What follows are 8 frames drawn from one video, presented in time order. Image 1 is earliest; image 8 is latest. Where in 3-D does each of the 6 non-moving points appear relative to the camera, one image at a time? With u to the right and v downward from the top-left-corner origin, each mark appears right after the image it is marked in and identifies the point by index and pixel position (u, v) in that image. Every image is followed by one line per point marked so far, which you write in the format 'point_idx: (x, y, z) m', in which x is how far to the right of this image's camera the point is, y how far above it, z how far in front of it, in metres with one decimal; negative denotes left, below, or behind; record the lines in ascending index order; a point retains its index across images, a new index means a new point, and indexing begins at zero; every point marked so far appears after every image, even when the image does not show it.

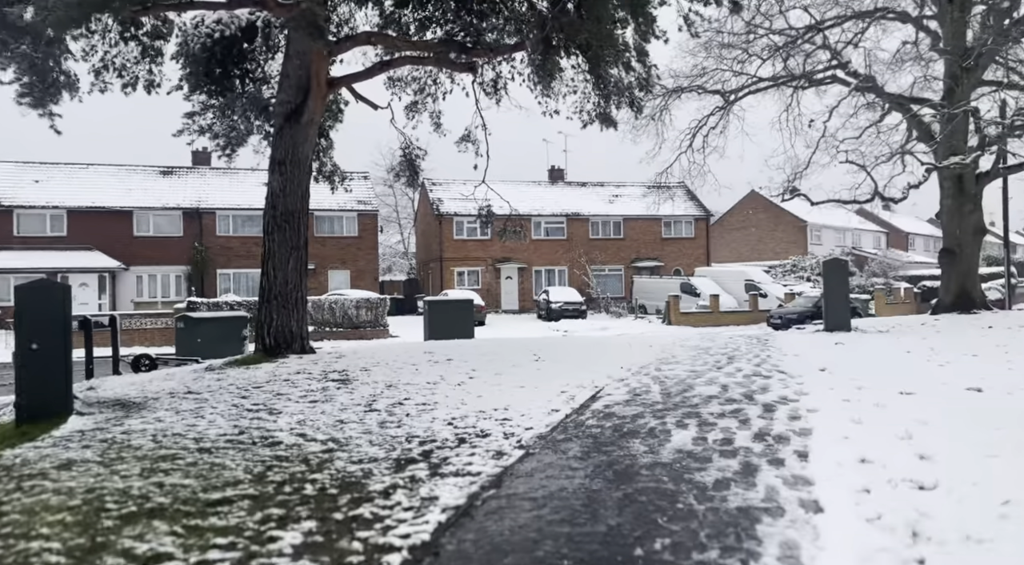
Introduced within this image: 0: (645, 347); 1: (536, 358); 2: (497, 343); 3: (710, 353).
0: (+2.5, -1.2, +11.6) m
1: (+0.4, -1.3, +10.3) m
2: (-0.3, -1.3, +13.6) m
3: (+3.2, -1.2, +10.0) m
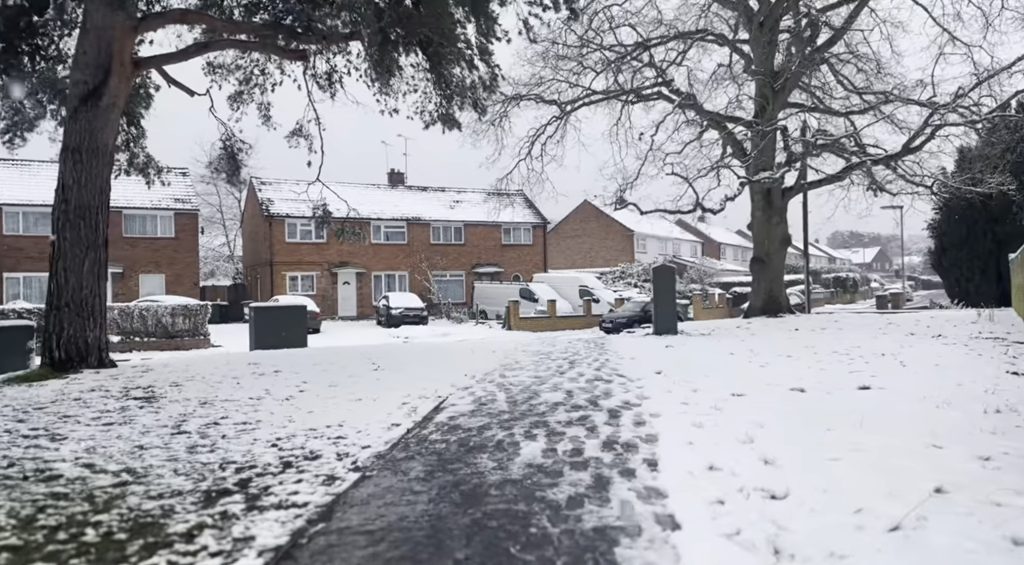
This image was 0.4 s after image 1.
0: (-0.5, -1.3, +11.4) m
1: (-2.1, -1.3, +9.6) m
2: (-3.7, -1.4, +12.7) m
3: (+0.6, -1.3, +10.0) m
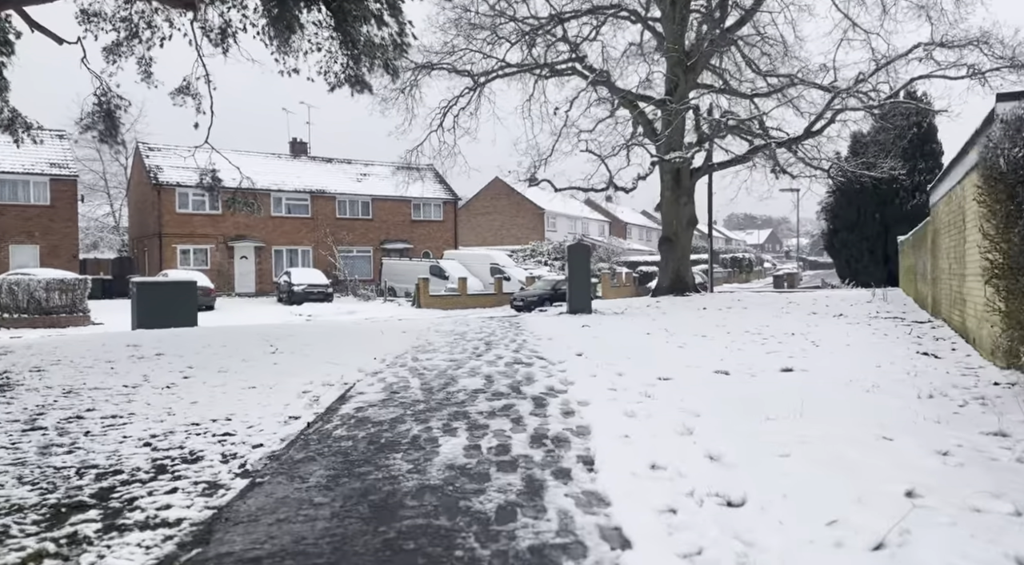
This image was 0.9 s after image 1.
0: (-2.0, -0.9, +10.7) m
1: (-3.4, -1.0, +8.7) m
2: (-5.4, -0.9, +11.5) m
3: (-0.8, -0.9, +9.5) m
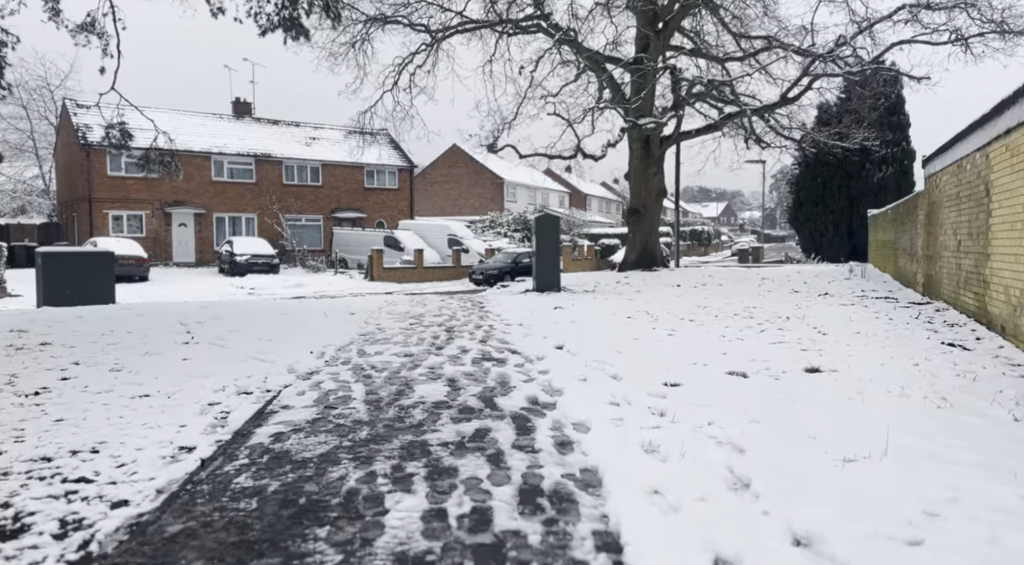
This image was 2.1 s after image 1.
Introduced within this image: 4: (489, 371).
0: (-2.6, -0.5, +9.3) m
1: (-3.8, -0.7, +7.2) m
2: (-6.0, -0.5, +9.8) m
3: (-1.2, -0.6, +8.2) m
4: (-0.2, -0.8, +5.4) m
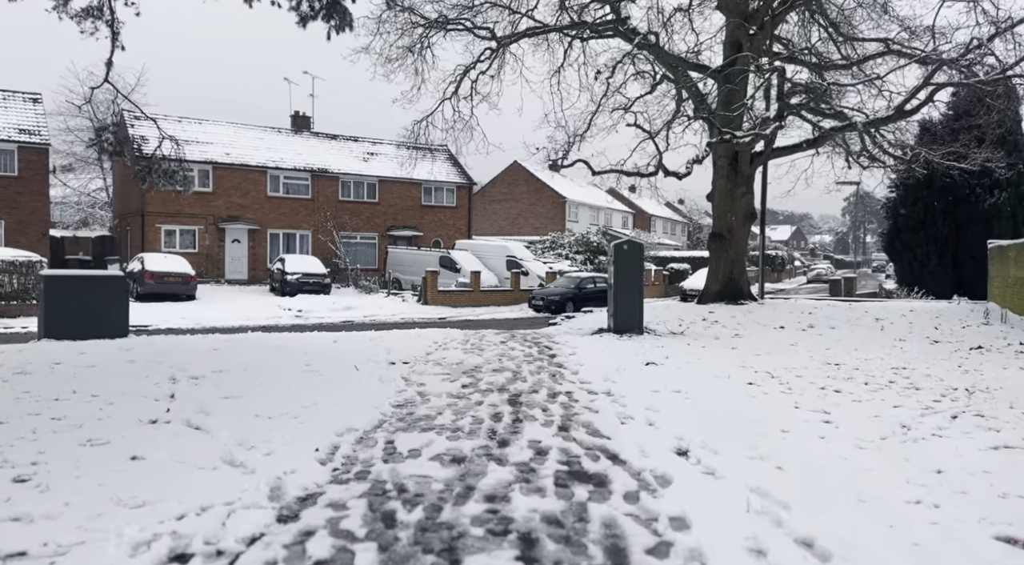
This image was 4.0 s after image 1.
0: (-1.6, -1.0, +7.4) m
1: (-3.0, -1.1, +5.4) m
2: (-5.0, -0.9, +8.2) m
3: (-0.4, -1.1, +6.2) m
4: (+0.4, -1.2, +3.3) m
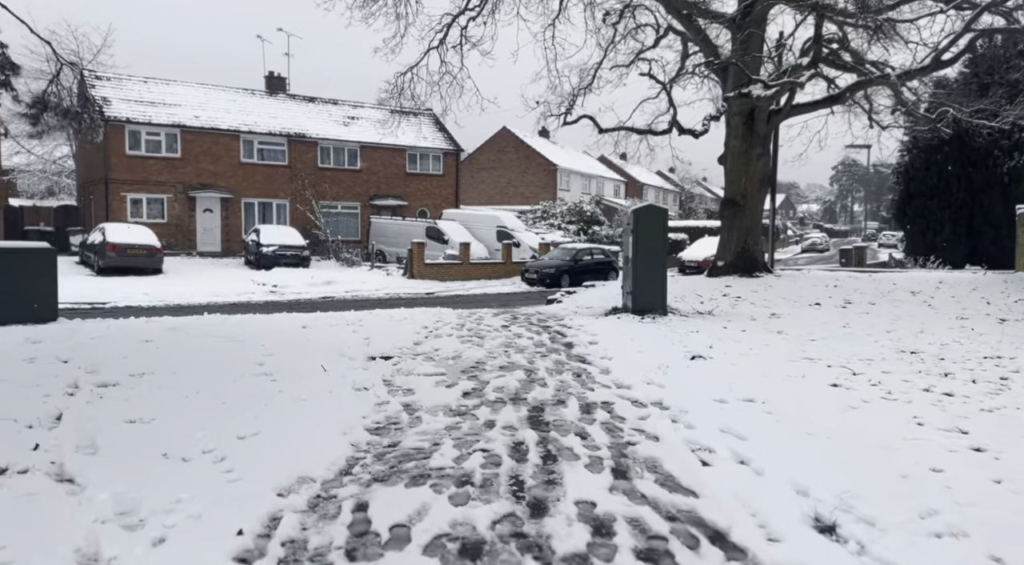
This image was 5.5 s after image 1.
0: (-1.5, -0.8, +5.8) m
1: (-2.9, -1.0, +3.7) m
2: (-4.8, -0.6, +6.5) m
3: (-0.2, -0.9, +4.6) m
4: (+0.6, -1.2, +1.7) m
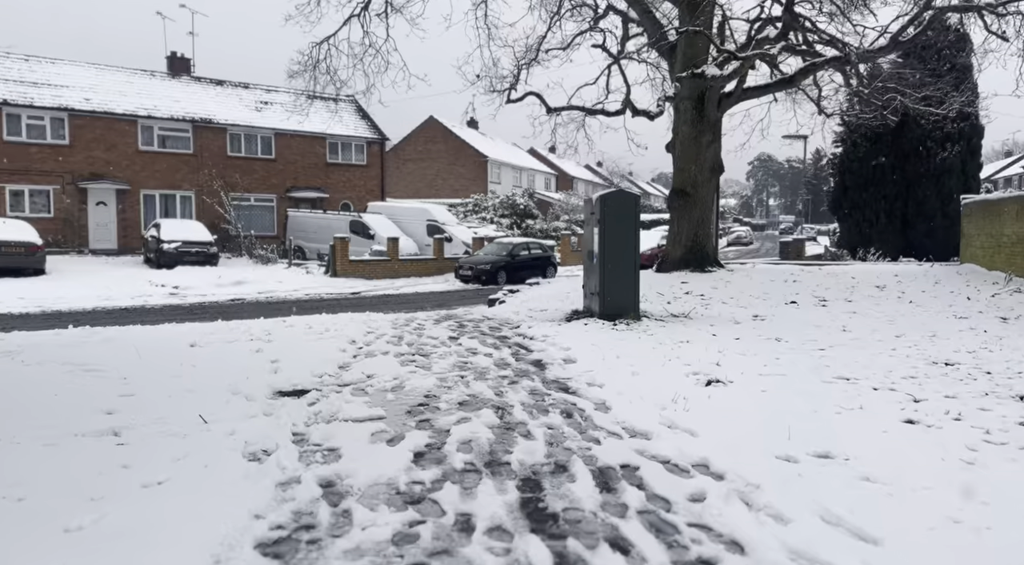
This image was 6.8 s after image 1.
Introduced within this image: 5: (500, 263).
0: (-1.7, -0.9, +4.0) m
1: (-2.8, -1.1, +1.8) m
2: (-5.1, -0.8, +4.3) m
3: (-0.3, -1.0, +2.9) m
4: (+0.9, -1.2, +0.2) m
5: (-0.2, +0.7, +20.0) m
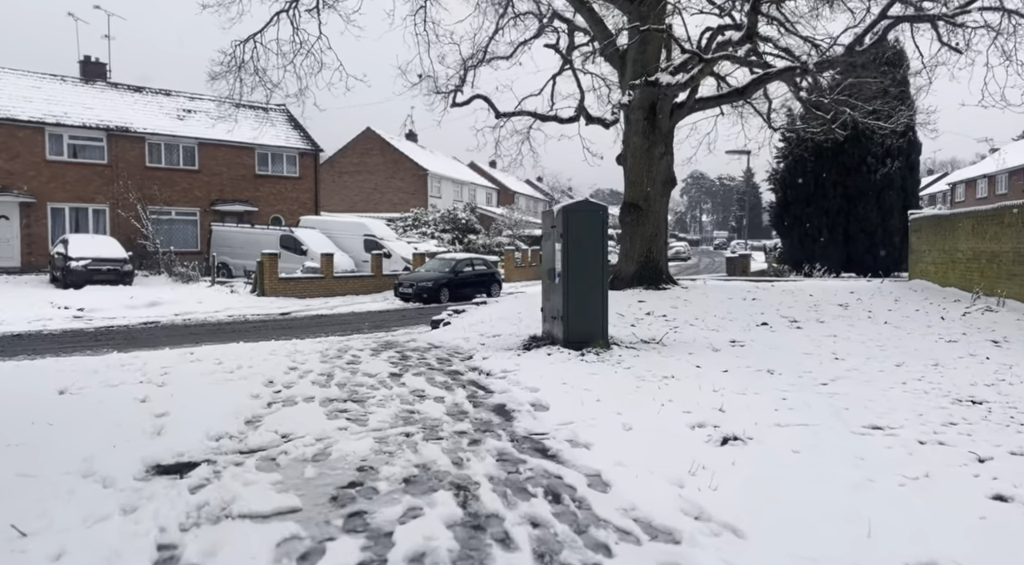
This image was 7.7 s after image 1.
0: (-1.8, -1.1, +2.6) m
1: (-2.7, -1.2, +0.4) m
2: (-5.3, -1.0, +2.7) m
3: (-0.3, -1.1, +1.7) m
4: (+1.1, -1.3, -0.9) m
5: (-2.0, +0.1, +18.8) m
